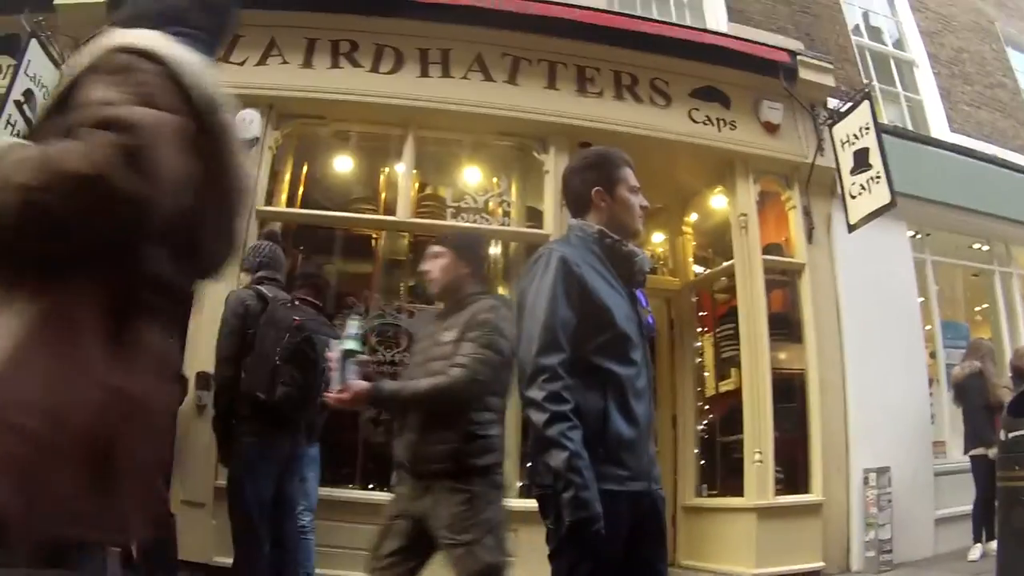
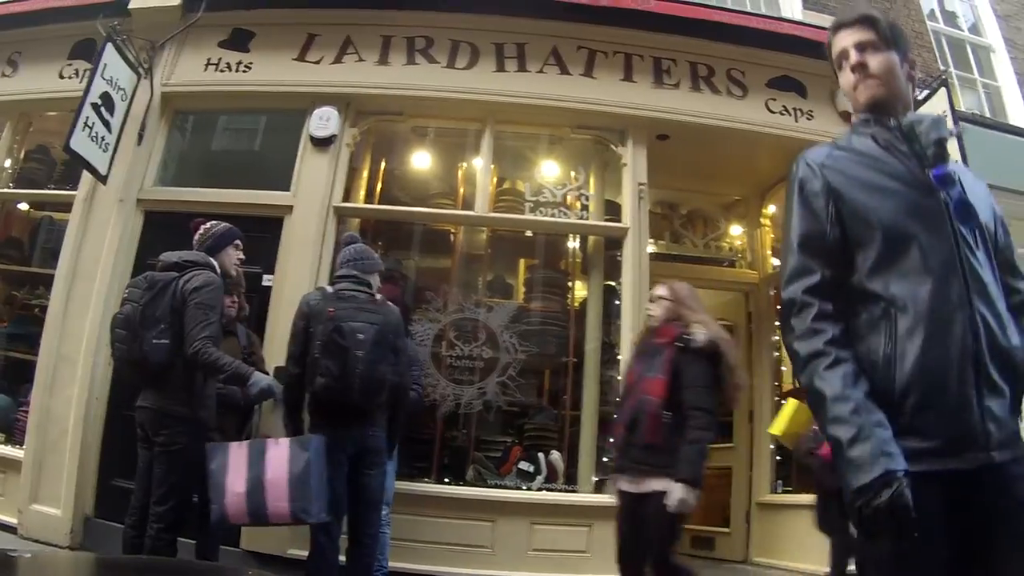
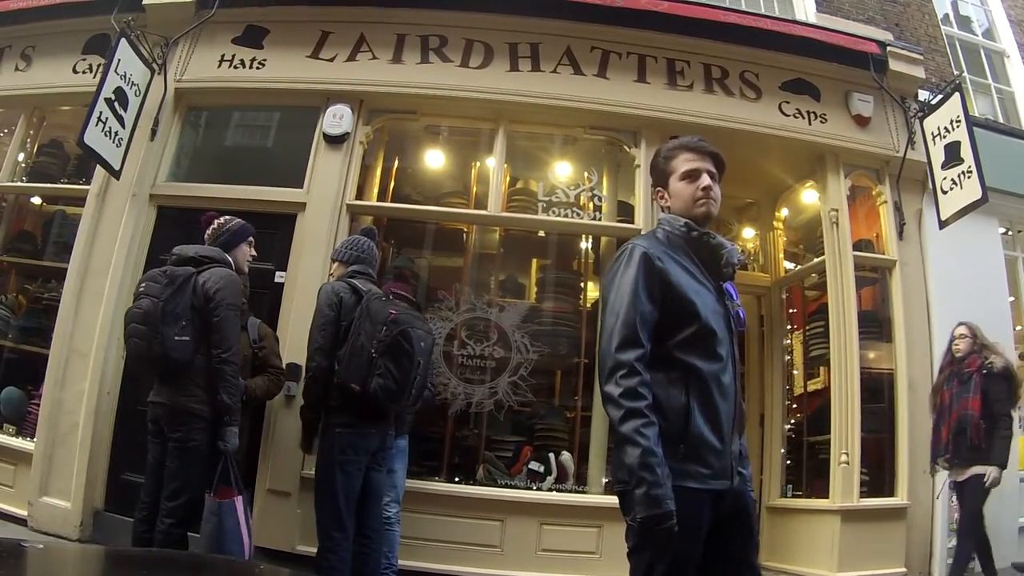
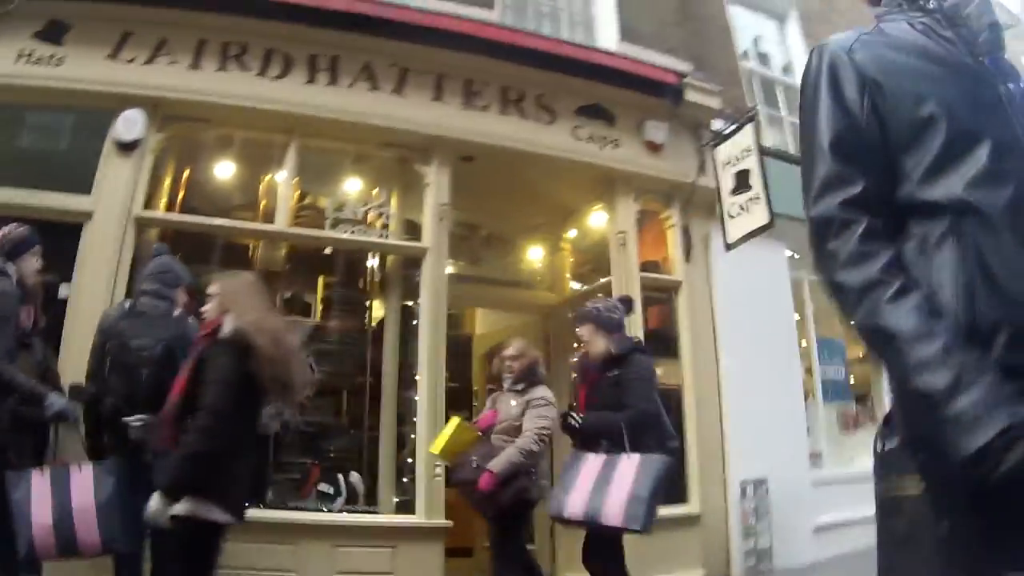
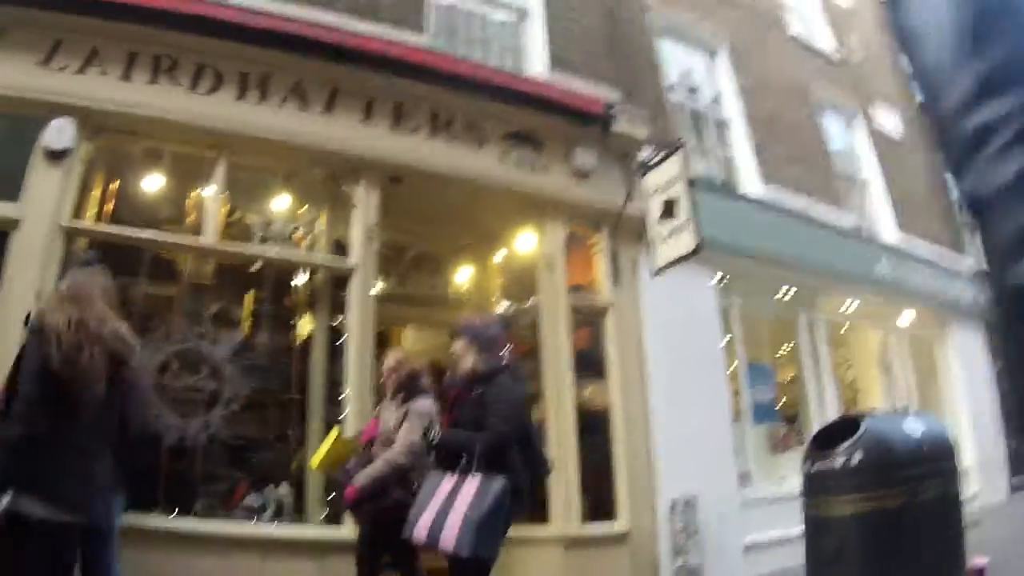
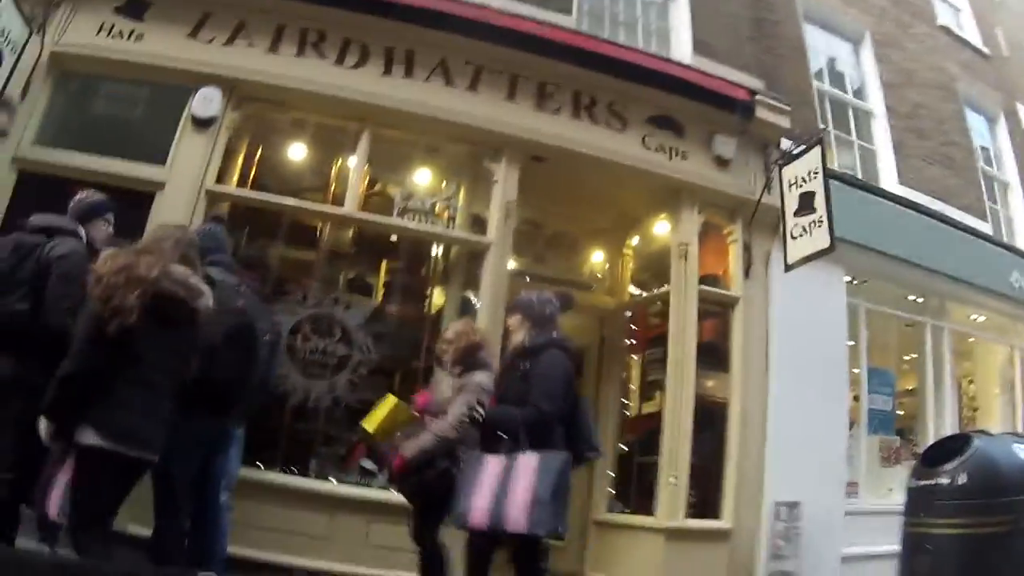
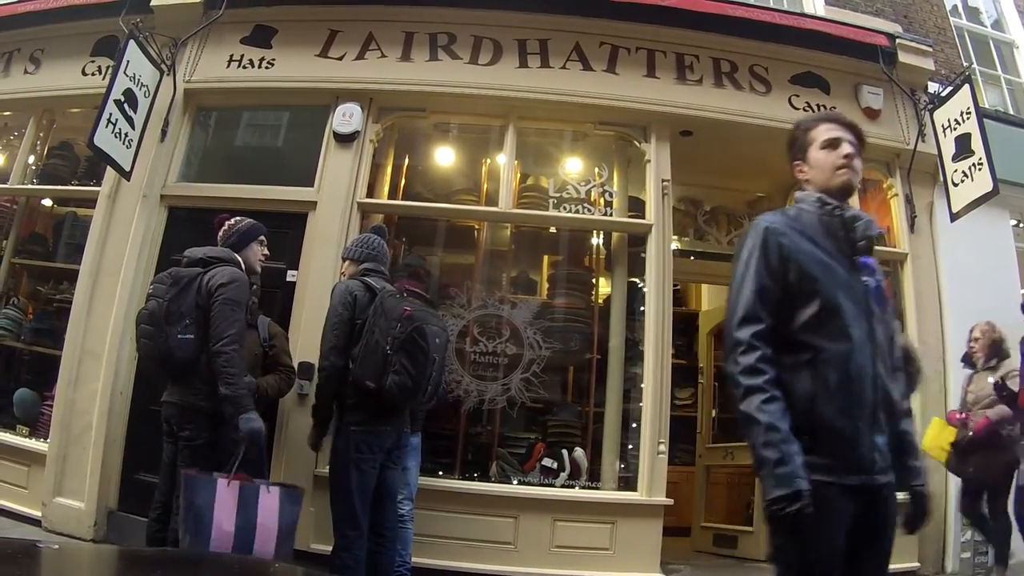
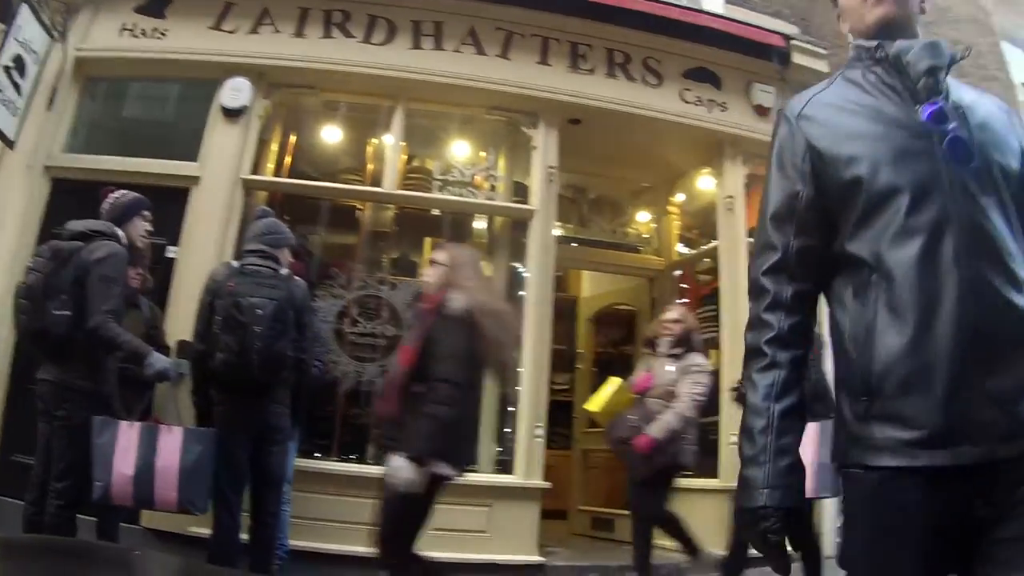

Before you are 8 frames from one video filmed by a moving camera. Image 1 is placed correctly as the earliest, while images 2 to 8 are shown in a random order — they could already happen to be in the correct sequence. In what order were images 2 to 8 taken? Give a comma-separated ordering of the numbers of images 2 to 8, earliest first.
3, 7, 2, 8, 4, 5, 6
